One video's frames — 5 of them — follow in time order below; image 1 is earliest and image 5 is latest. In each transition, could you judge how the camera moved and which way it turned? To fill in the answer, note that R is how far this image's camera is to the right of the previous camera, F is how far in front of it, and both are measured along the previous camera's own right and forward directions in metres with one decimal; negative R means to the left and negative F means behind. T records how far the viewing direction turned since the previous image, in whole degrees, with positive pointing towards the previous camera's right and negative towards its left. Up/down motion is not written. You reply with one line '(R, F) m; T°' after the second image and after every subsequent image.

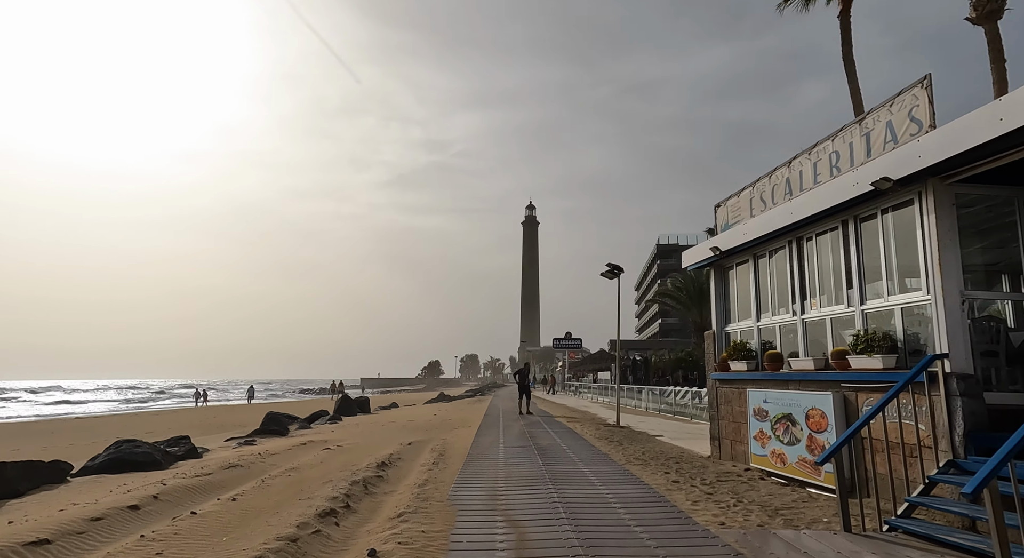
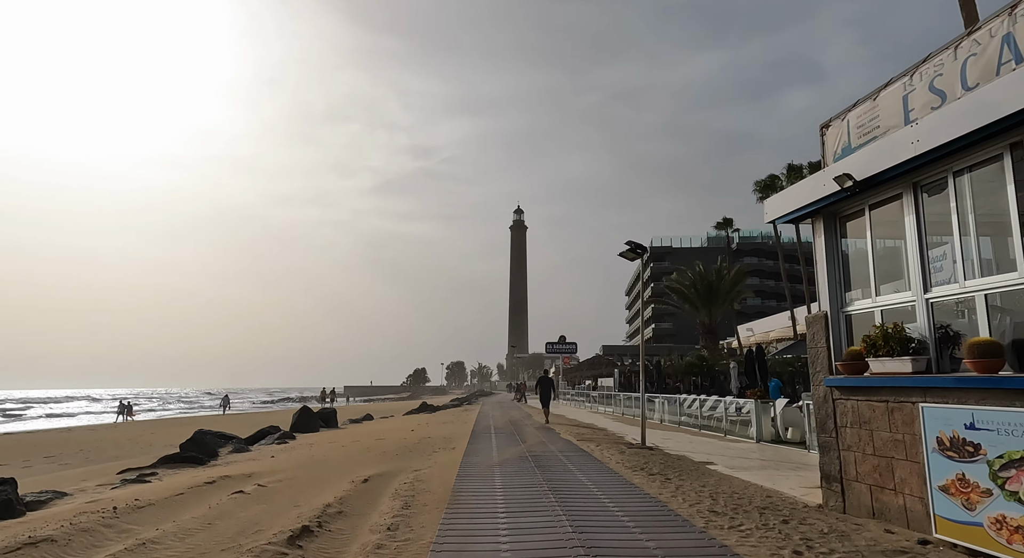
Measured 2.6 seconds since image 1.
(-0.2, +4.2) m; +1°
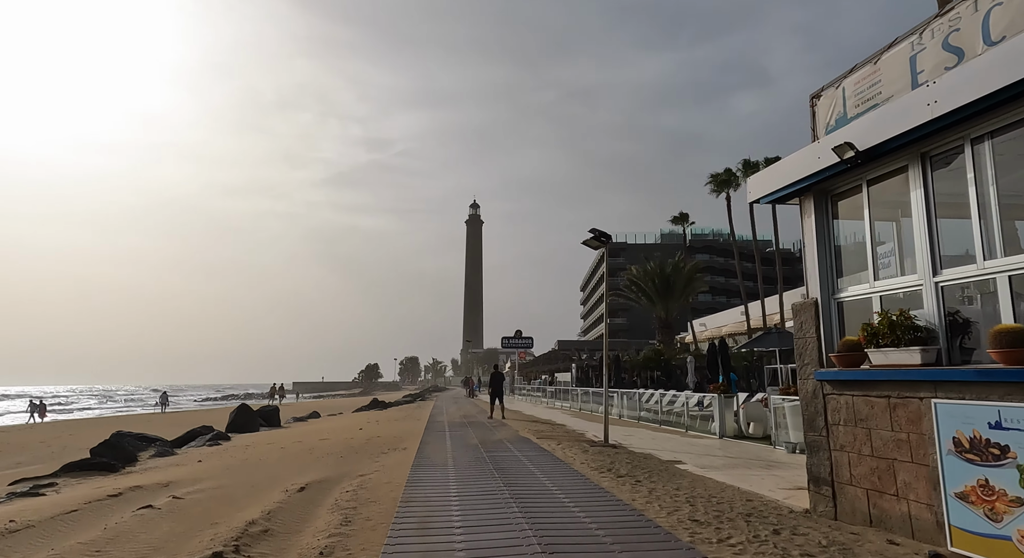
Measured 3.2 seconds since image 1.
(0.0, +1.0) m; +4°
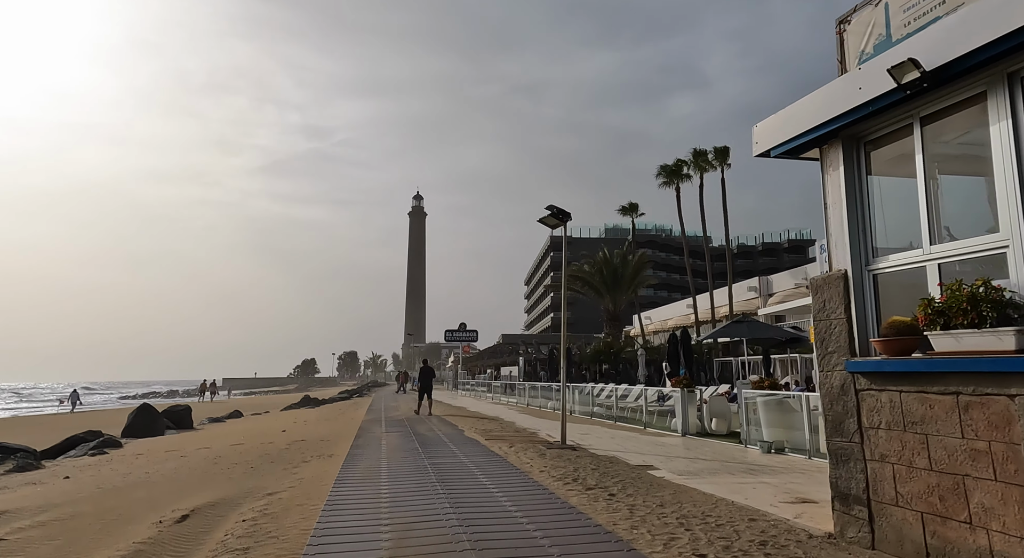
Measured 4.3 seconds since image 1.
(-0.1, +1.7) m; +5°
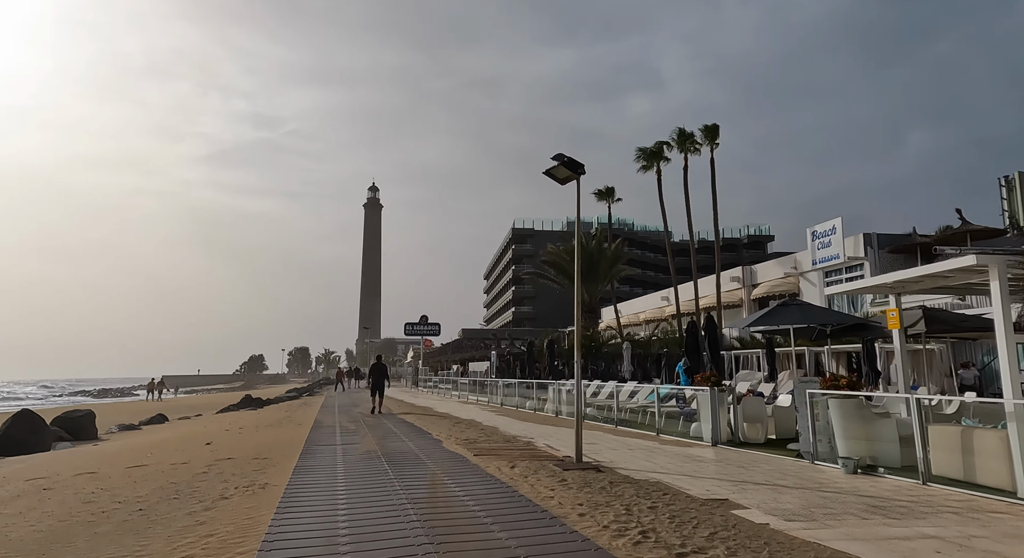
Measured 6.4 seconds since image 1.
(-0.7, +3.2) m; +4°
